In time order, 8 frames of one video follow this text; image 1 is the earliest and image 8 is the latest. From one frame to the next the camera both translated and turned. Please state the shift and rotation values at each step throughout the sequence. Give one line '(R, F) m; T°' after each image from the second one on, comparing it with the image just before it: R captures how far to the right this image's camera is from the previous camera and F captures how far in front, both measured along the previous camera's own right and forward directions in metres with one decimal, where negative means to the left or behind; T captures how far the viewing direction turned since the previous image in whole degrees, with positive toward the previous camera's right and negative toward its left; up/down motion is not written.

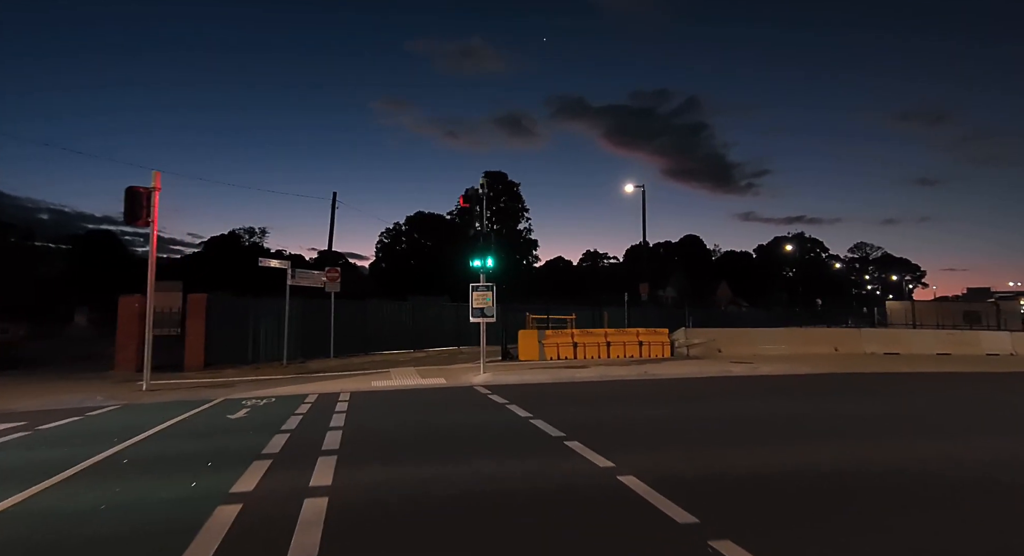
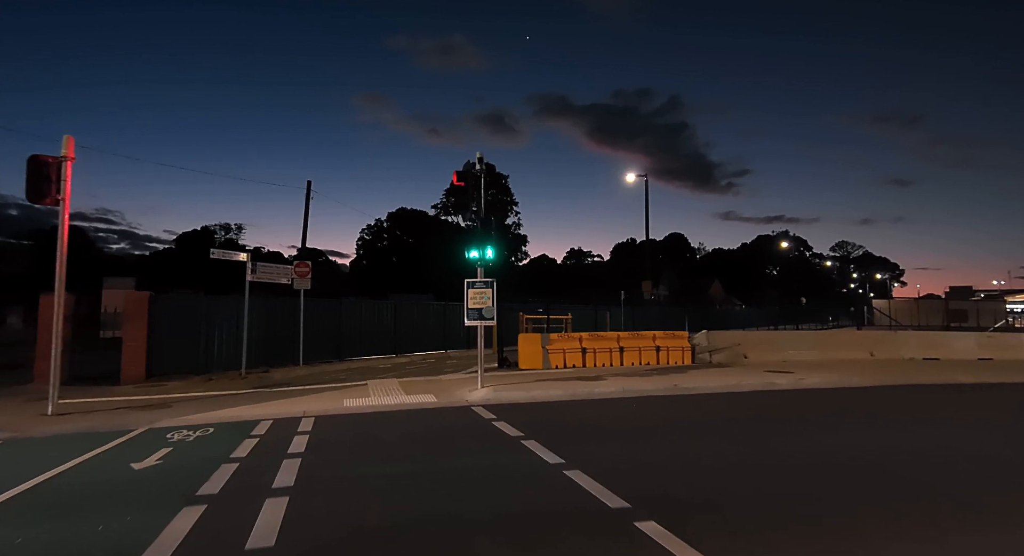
(-0.5, +2.6) m; +2°
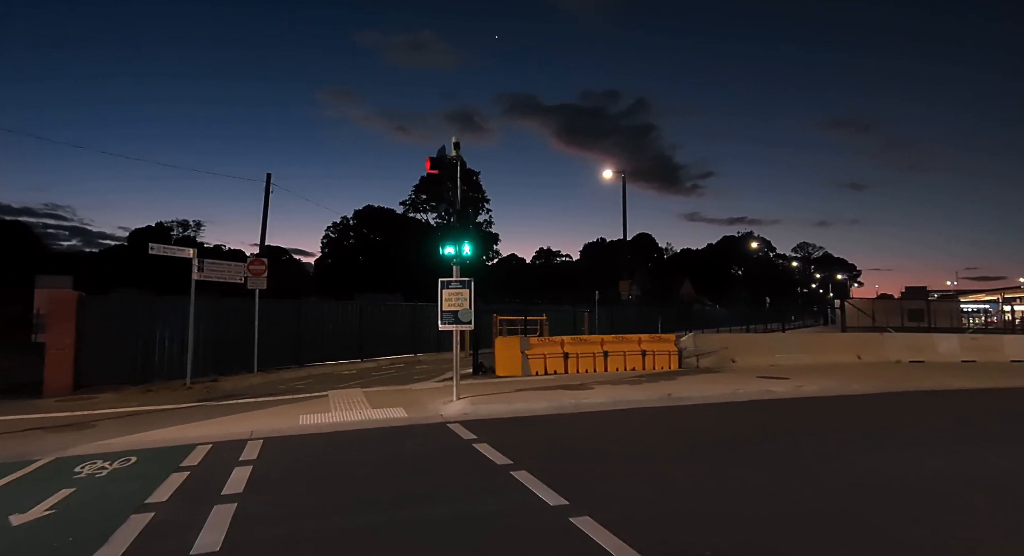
(-0.2, +1.2) m; +3°
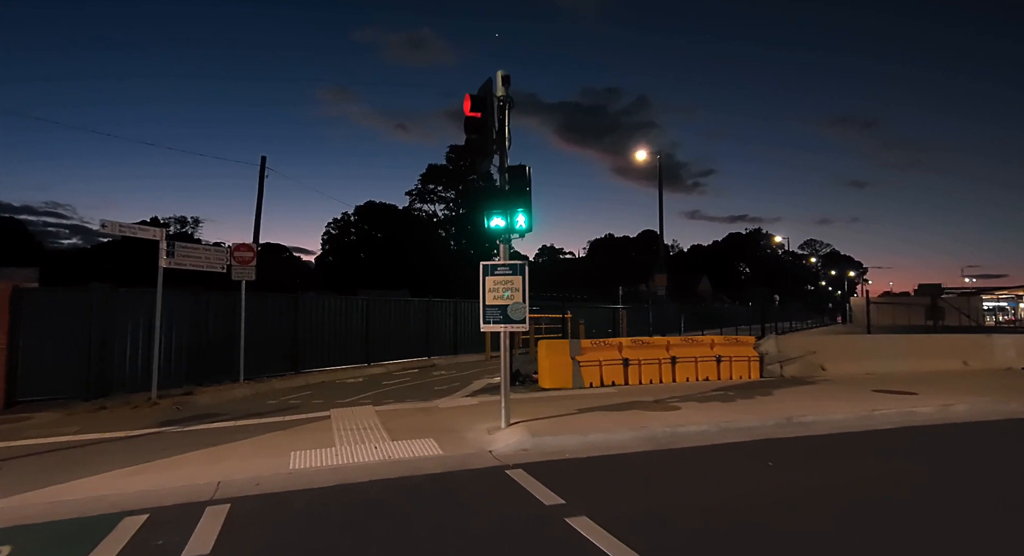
(-1.0, +3.0) m; 0°
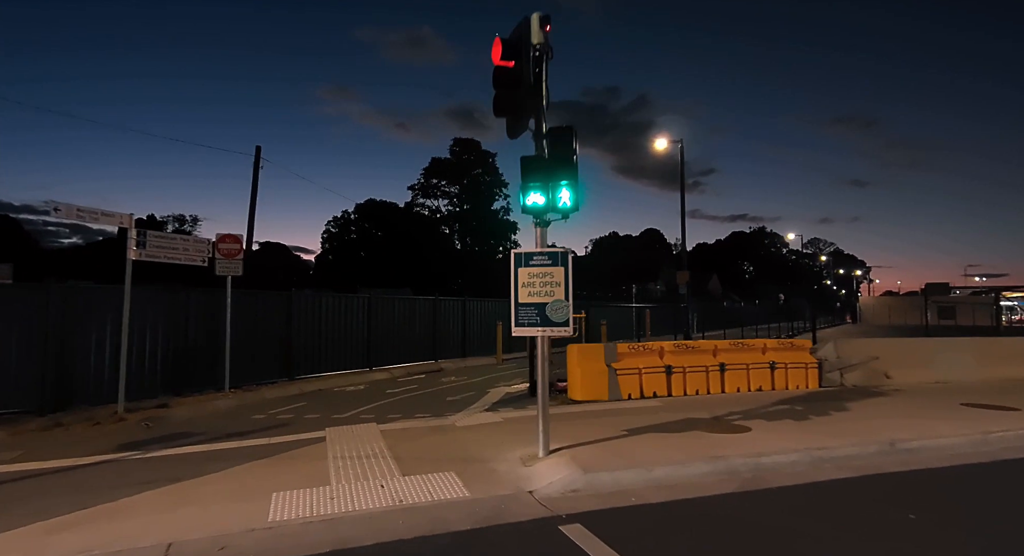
(-0.5, +1.6) m; 0°
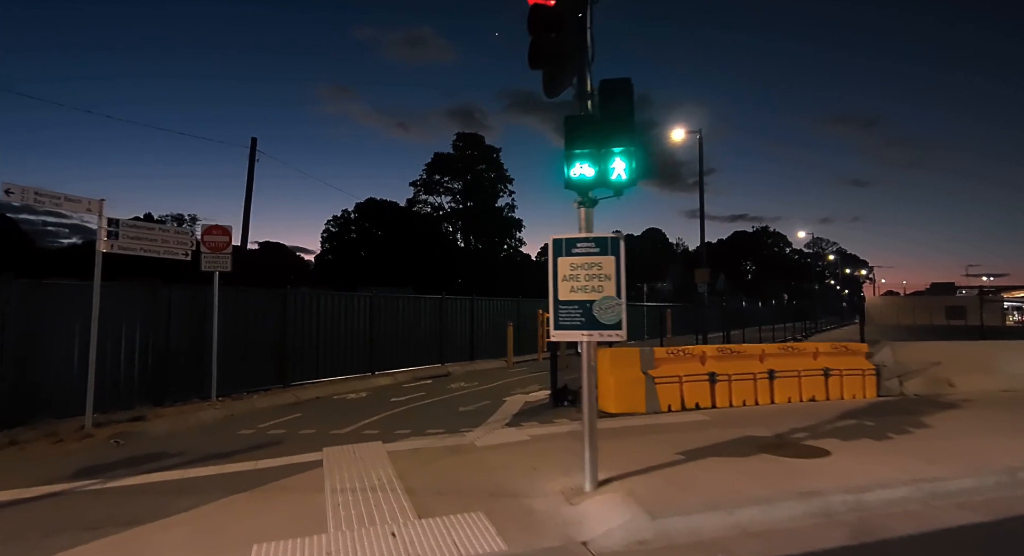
(-0.4, +1.2) m; 0°
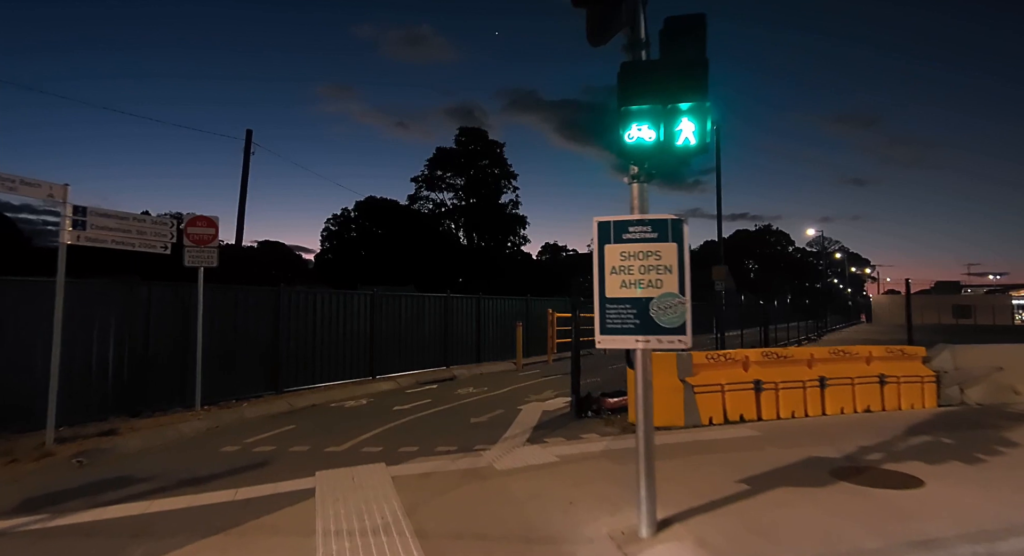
(-0.3, +1.1) m; 0°
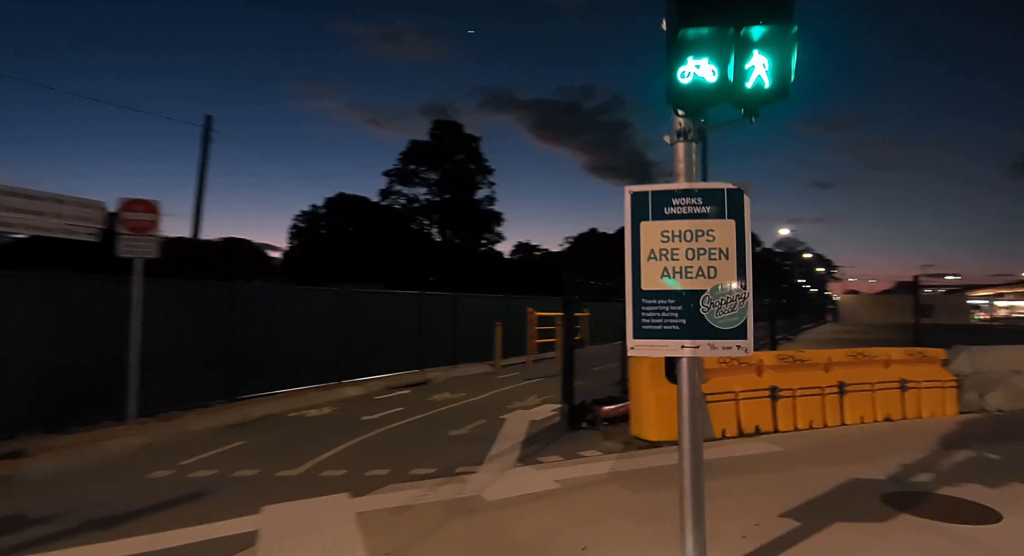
(-0.2, +1.1) m; +3°
